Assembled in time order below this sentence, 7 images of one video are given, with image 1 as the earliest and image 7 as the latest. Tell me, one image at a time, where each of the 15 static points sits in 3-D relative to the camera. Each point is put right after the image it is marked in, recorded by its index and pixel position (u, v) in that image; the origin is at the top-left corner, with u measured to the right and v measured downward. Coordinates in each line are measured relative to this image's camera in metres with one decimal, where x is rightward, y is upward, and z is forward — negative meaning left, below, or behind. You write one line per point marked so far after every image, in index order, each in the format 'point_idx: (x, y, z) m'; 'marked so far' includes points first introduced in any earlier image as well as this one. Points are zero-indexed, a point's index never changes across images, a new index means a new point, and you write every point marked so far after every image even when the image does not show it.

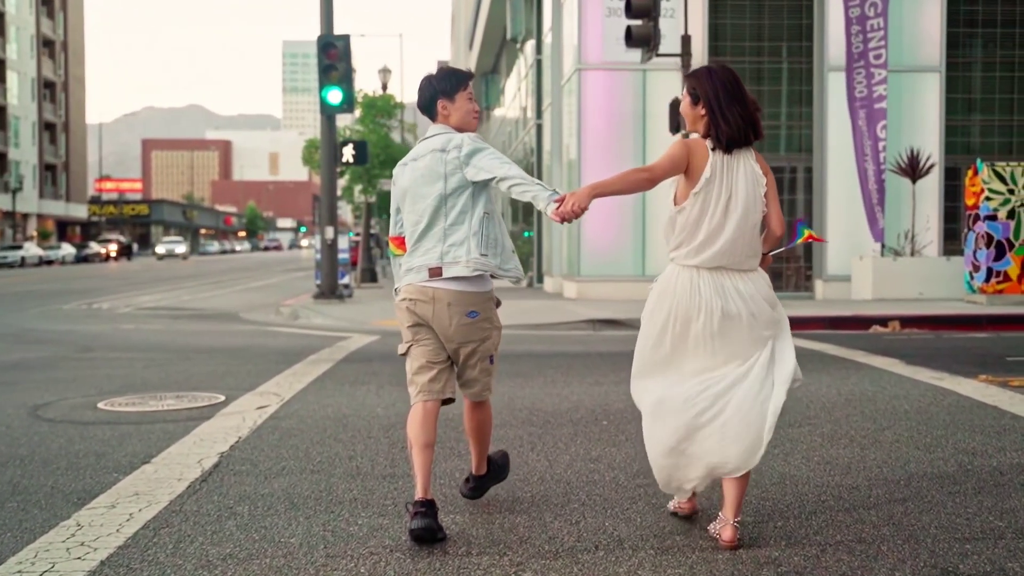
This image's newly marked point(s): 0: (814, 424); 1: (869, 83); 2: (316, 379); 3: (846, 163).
0: (+1.7, -0.8, +6.0) m
1: (+5.8, +3.3, +17.3) m
2: (-1.6, -0.7, +8.5) m
3: (+5.9, +2.2, +19.0) m
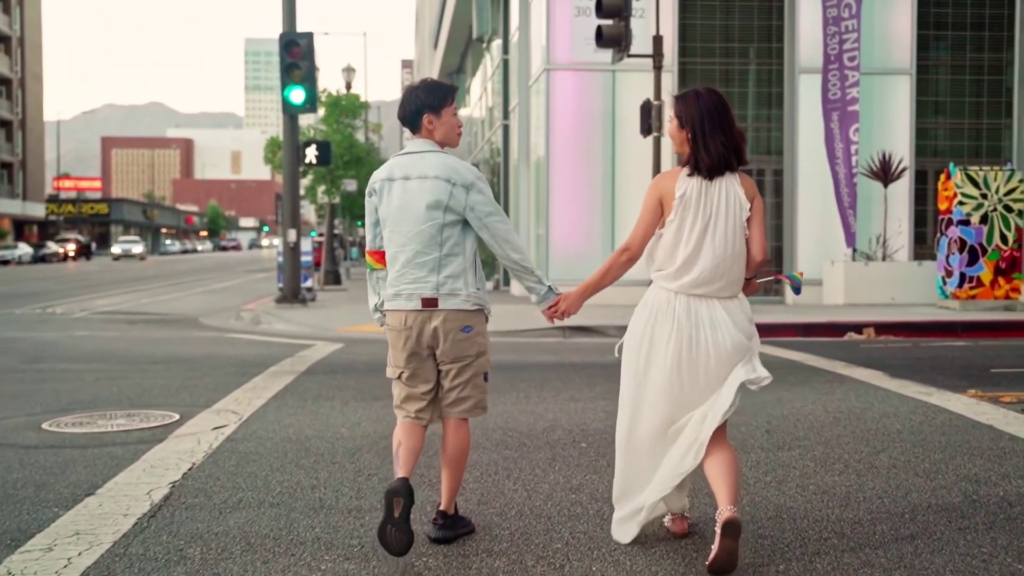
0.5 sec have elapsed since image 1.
0: (+1.6, -0.8, +5.7) m
1: (+5.3, +3.2, +17.2) m
2: (-1.8, -0.8, +8.1) m
3: (+5.3, +2.1, +18.8) m
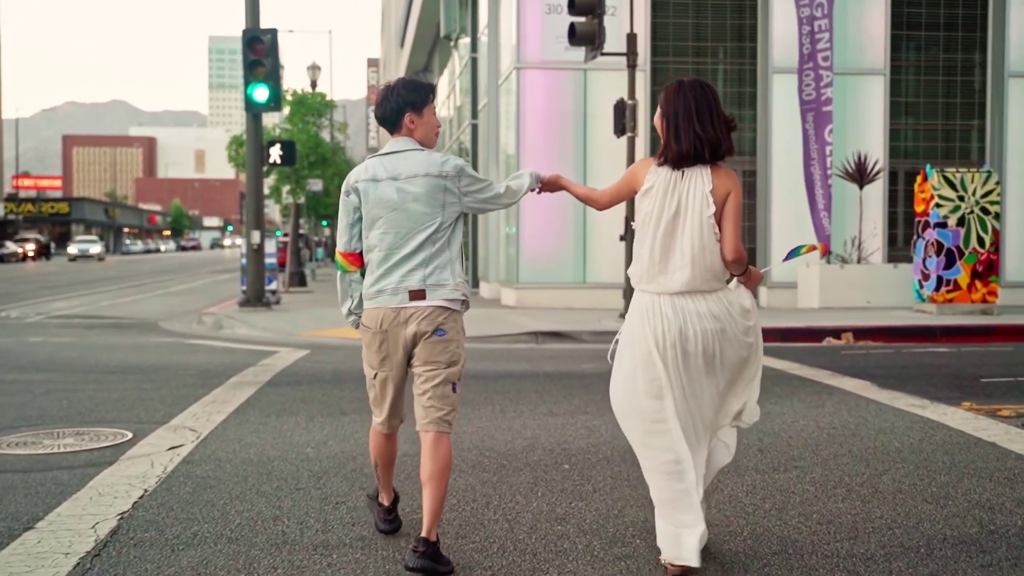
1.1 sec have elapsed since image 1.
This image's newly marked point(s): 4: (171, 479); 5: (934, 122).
0: (+1.5, -0.9, +5.4) m
1: (+4.8, +3.2, +16.9) m
2: (-2.0, -0.9, +7.7) m
3: (+4.8, +2.1, +18.6) m
4: (-1.7, -1.0, +5.5) m
5: (+7.6, +3.0, +19.3) m
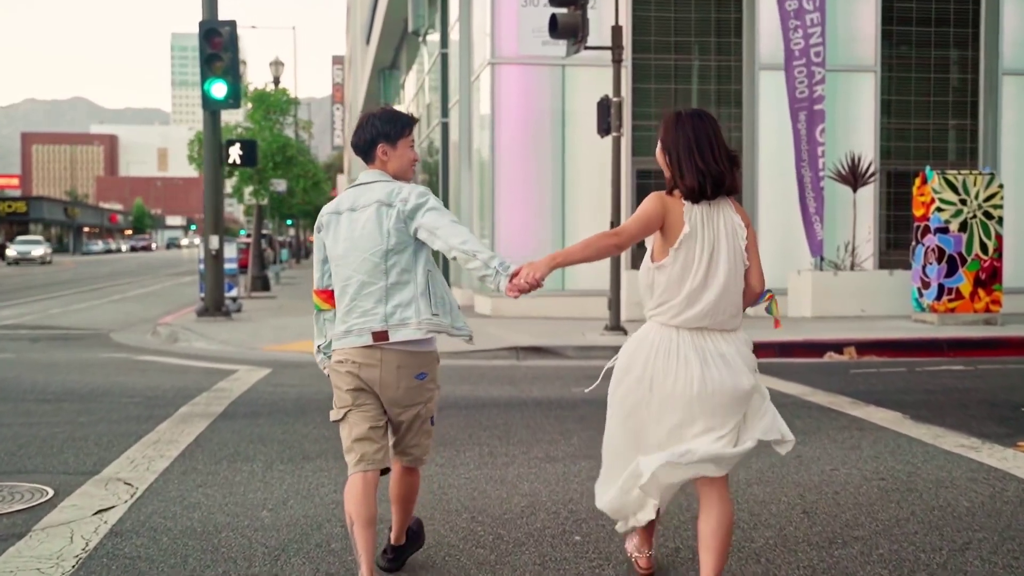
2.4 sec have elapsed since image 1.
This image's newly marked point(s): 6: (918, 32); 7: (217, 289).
0: (+1.5, -1.0, +4.4) m
1: (+4.4, +3.1, +16.1) m
2: (-2.0, -1.0, +6.6) m
3: (+4.4, +2.0, +17.7) m
4: (-1.7, -1.1, +4.4) m
5: (+7.1, +2.9, +18.5) m
6: (+7.0, +4.4, +18.4) m
7: (-4.9, 0.0, +17.9) m
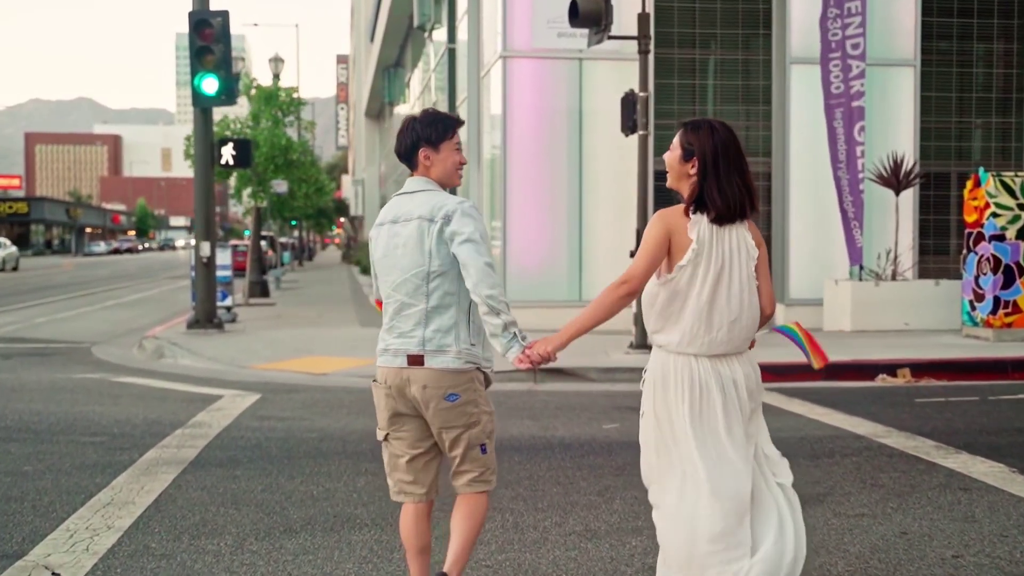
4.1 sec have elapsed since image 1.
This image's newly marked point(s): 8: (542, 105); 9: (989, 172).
0: (+1.6, -1.2, +3.2) m
1: (+4.6, +2.9, +14.8) m
2: (-1.9, -1.2, +5.4) m
3: (+4.6, +1.8, +16.5) m
4: (-1.6, -1.3, +3.2) m
5: (+7.3, +2.7, +17.2) m
6: (+7.2, +4.2, +17.2) m
7: (-4.7, -0.2, +16.7) m
8: (+0.5, +2.7, +16.1) m
9: (+5.8, +1.4, +13.1) m
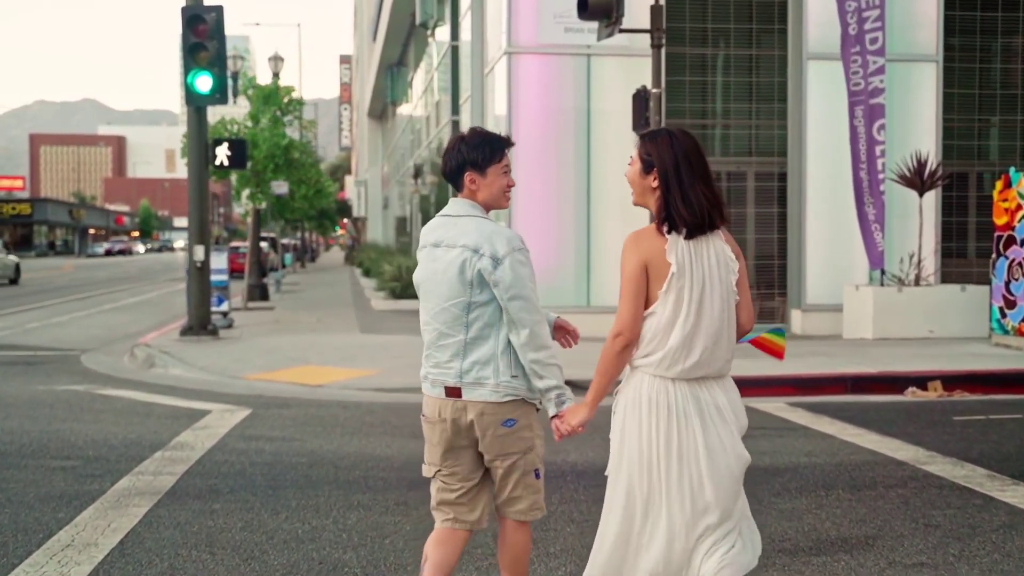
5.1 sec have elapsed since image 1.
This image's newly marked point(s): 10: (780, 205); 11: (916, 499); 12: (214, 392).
0: (+1.6, -1.3, +2.6) m
1: (+4.7, +2.9, +14.2) m
2: (-1.8, -1.2, +4.8) m
3: (+4.7, +1.7, +15.8) m
4: (-1.6, -1.3, +2.6) m
5: (+7.4, +2.6, +16.6) m
6: (+7.2, +4.2, +16.5) m
7: (-4.7, -0.3, +16.1) m
8: (+0.5, +2.7, +15.5) m
9: (+5.9, +1.3, +12.4) m
10: (+4.0, +1.2, +16.1) m
11: (+2.1, -1.1, +5.7) m
12: (-3.1, -1.1, +11.3) m
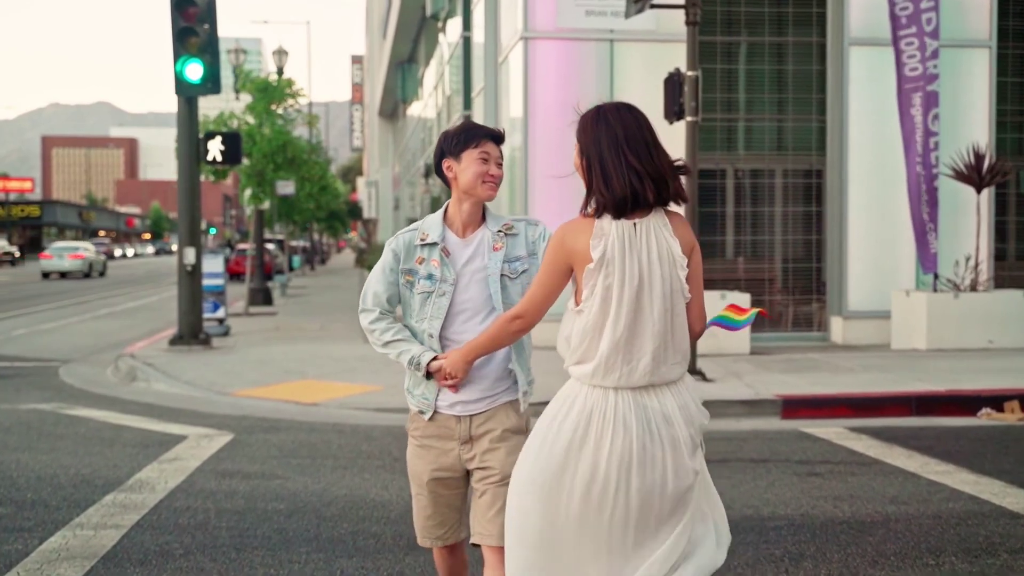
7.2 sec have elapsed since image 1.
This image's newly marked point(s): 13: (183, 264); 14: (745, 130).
0: (+1.7, -1.3, +1.3) m
1: (+4.9, +2.8, +12.9) m
2: (-1.7, -1.3, +3.6) m
3: (+4.9, +1.7, +14.6) m
4: (-1.5, -1.4, +1.4) m
5: (+7.6, +2.6, +15.3) m
6: (+7.5, +4.1, +15.2) m
7: (-4.4, -0.3, +14.9) m
8: (+0.7, +2.6, +14.3) m
9: (+6.1, +1.3, +11.1) m
10: (+4.2, +1.2, +14.8) m
11: (+2.2, -1.2, +4.4) m
12: (-3.0, -1.1, +10.1) m
13: (-4.6, +0.3, +14.9) m
14: (+3.2, +2.2, +14.9) m
